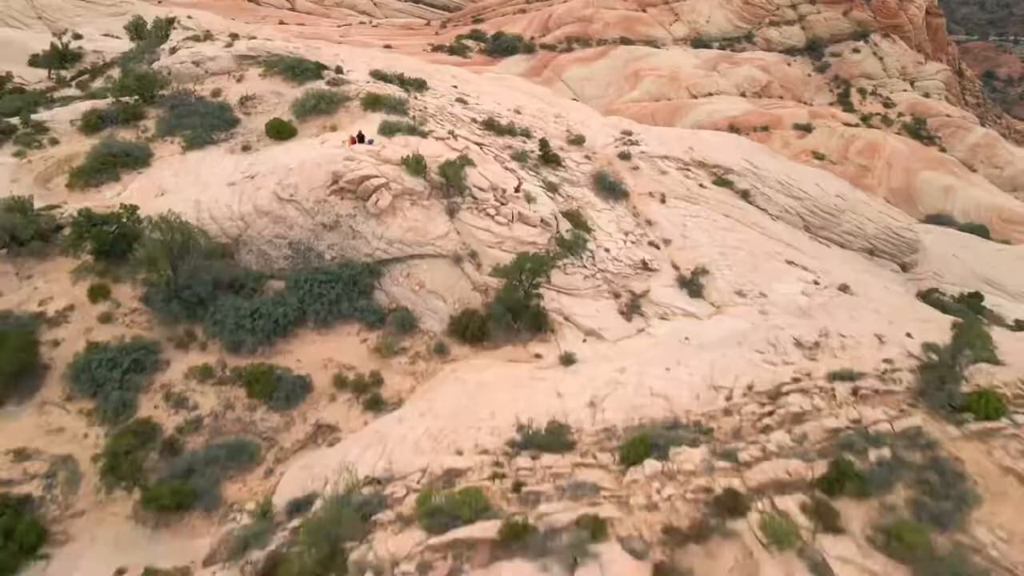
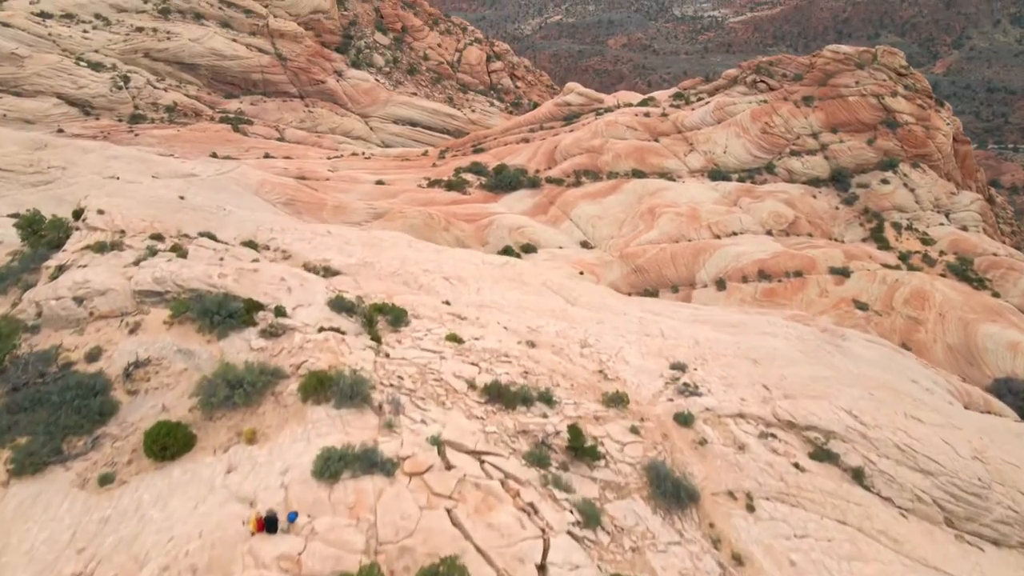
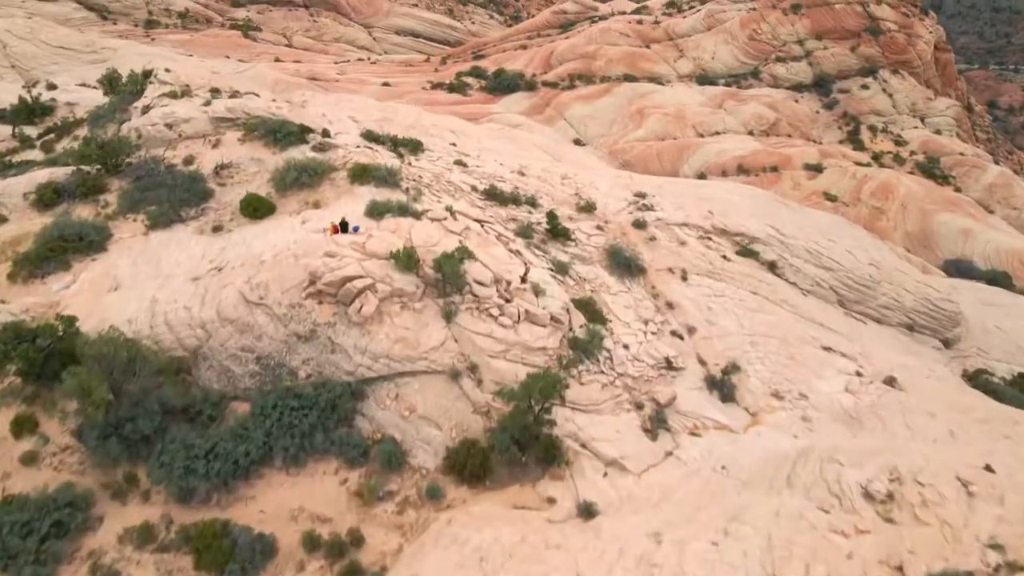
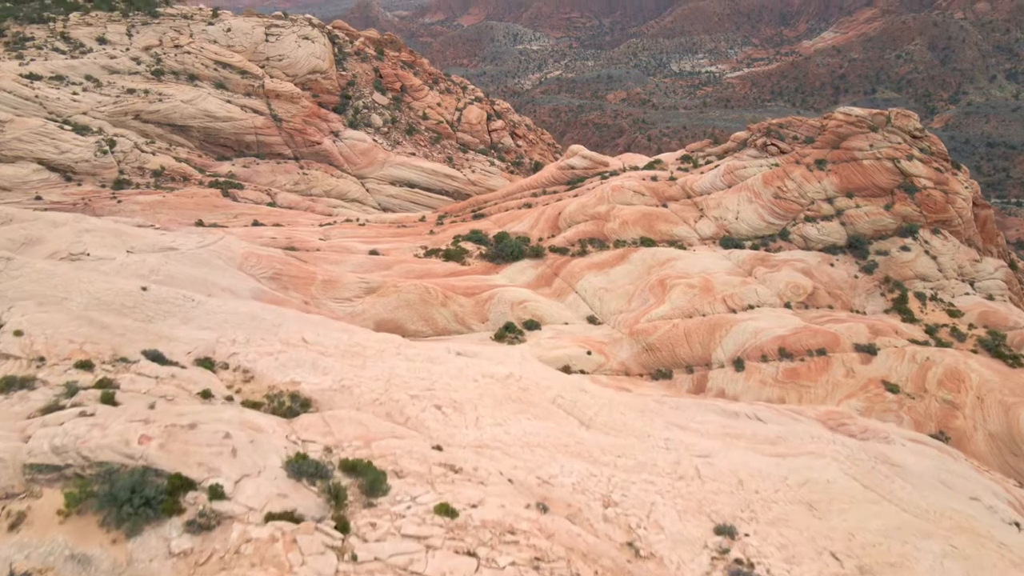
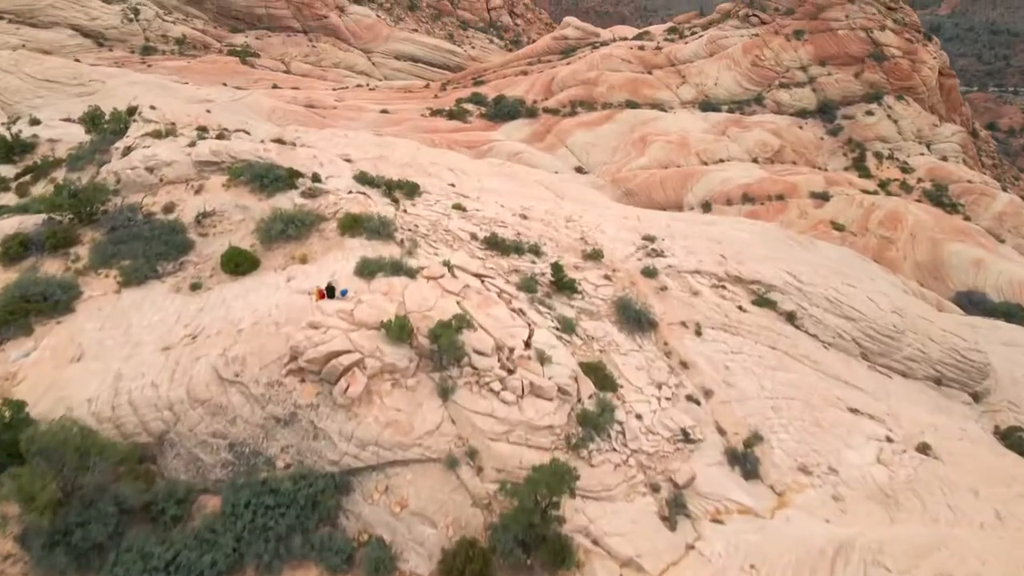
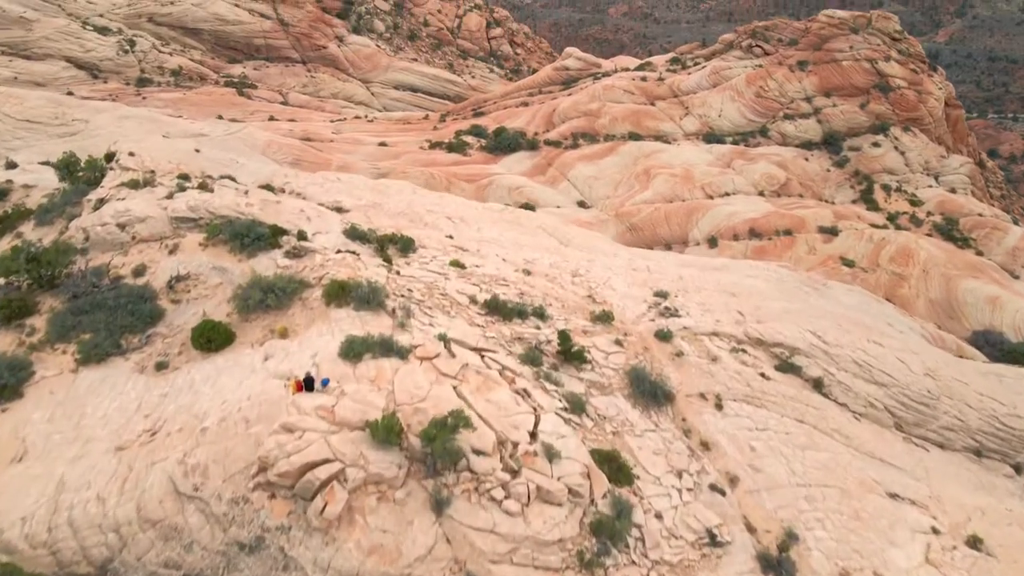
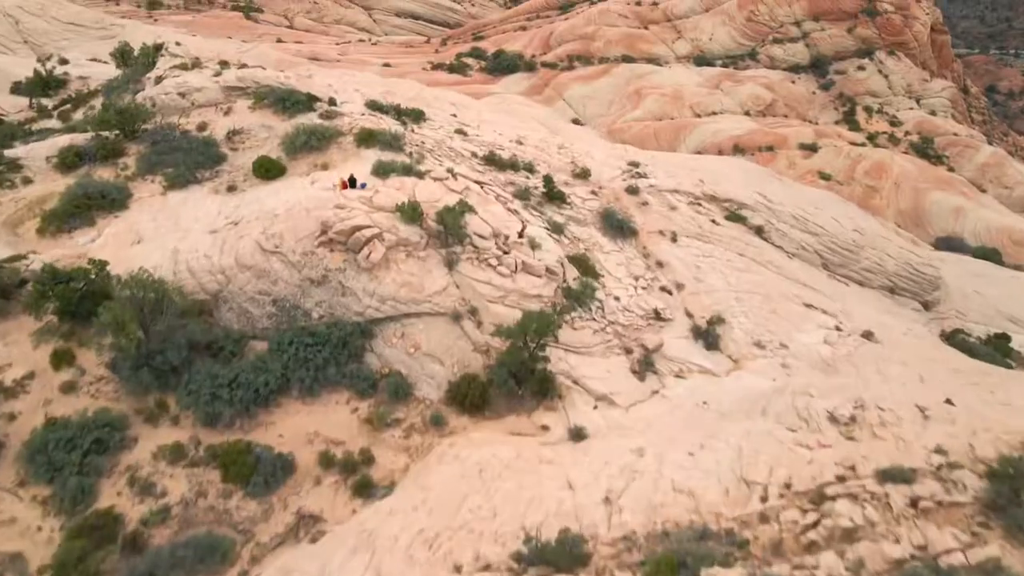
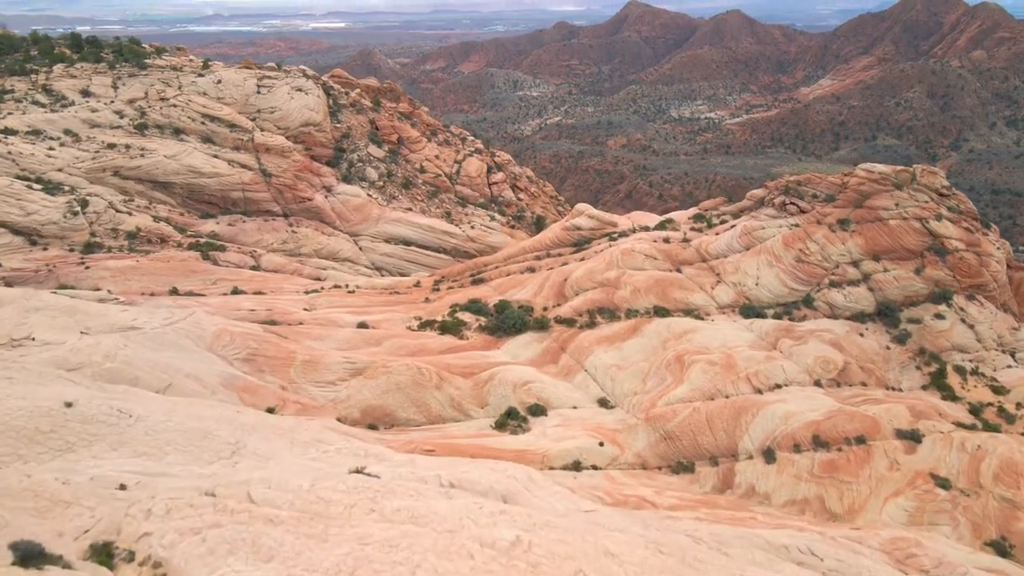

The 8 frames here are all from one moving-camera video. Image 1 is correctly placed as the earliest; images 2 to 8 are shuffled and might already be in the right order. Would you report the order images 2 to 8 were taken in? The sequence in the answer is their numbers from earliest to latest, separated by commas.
7, 3, 5, 6, 2, 4, 8
